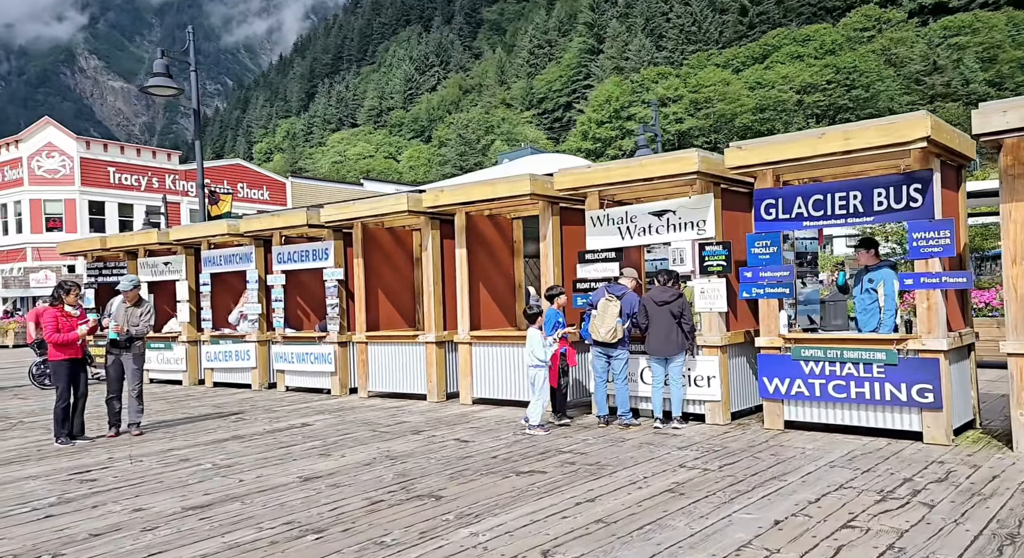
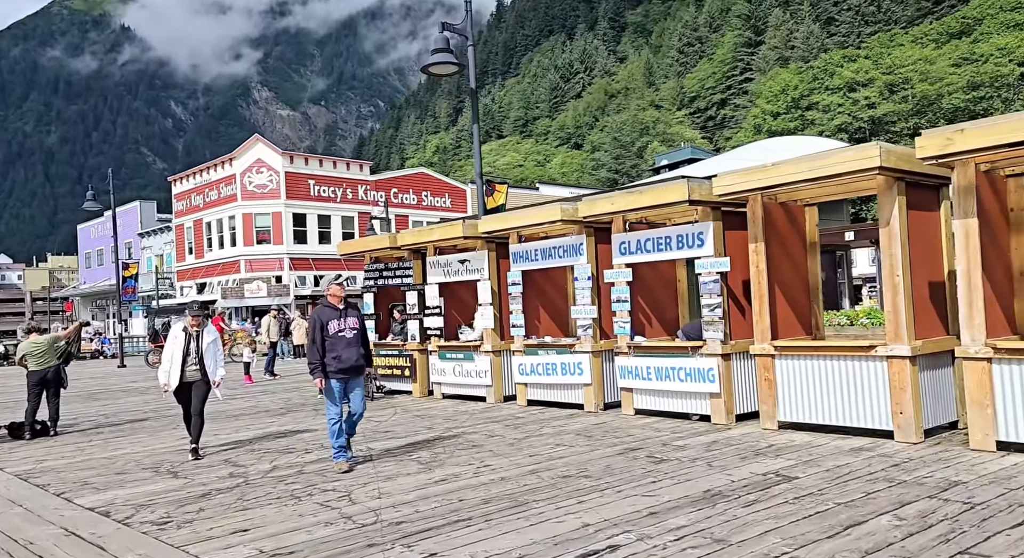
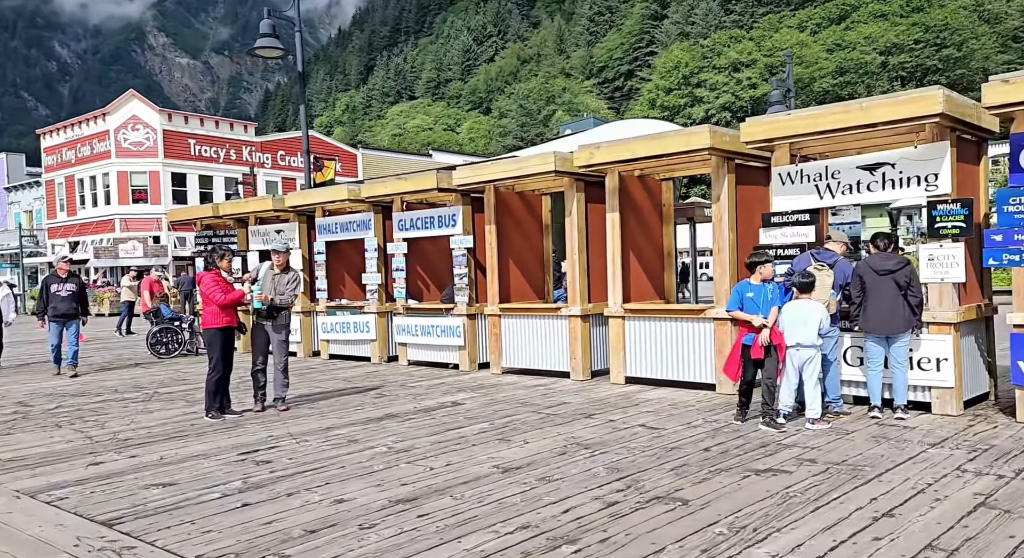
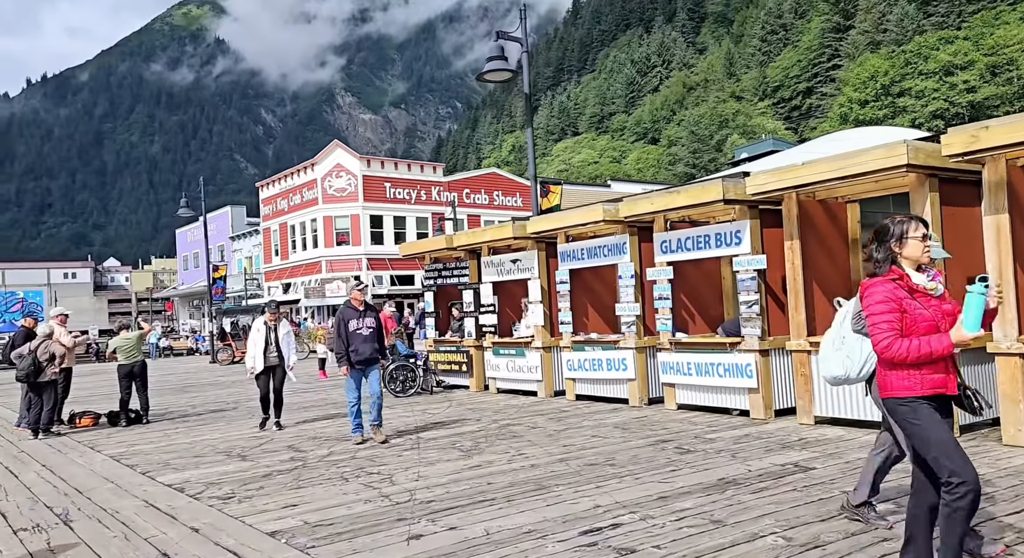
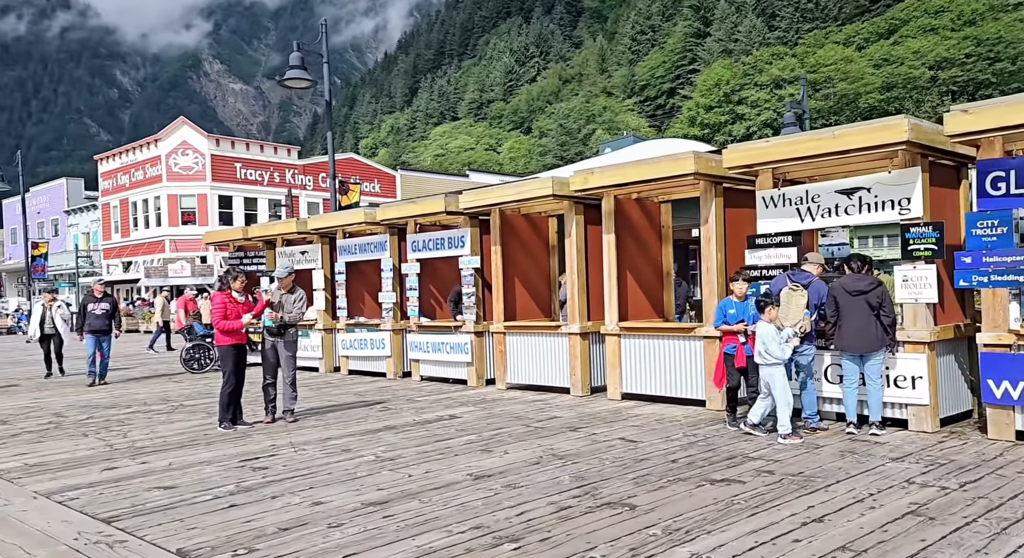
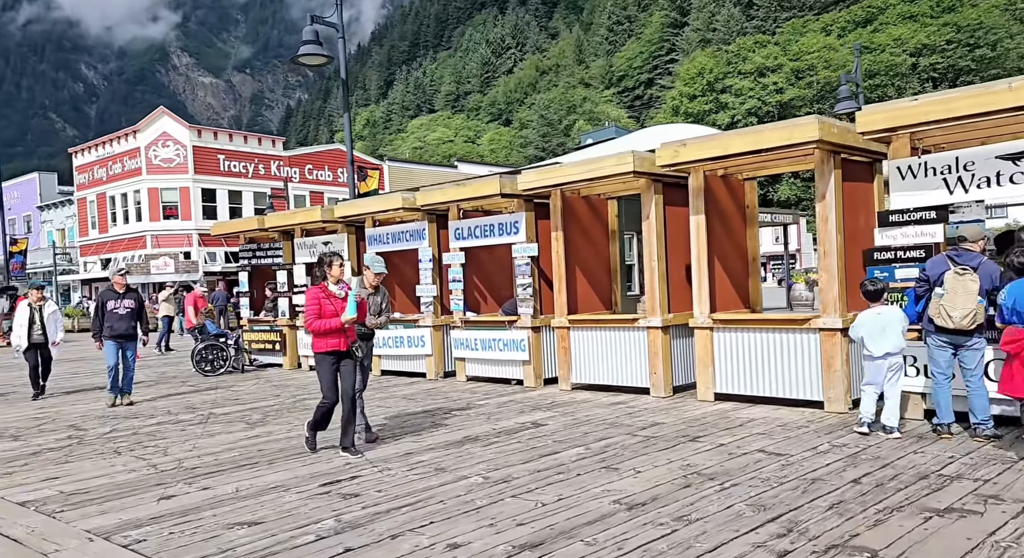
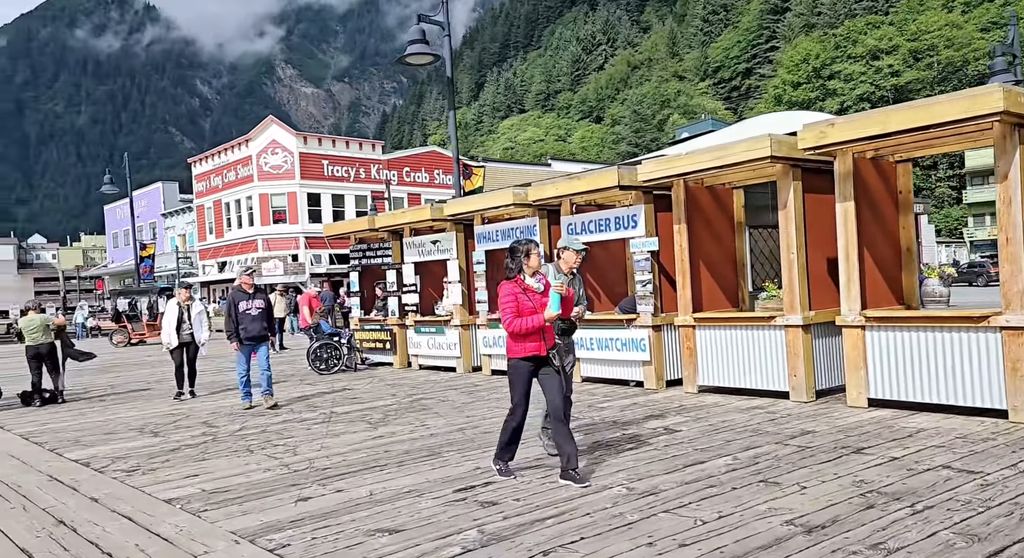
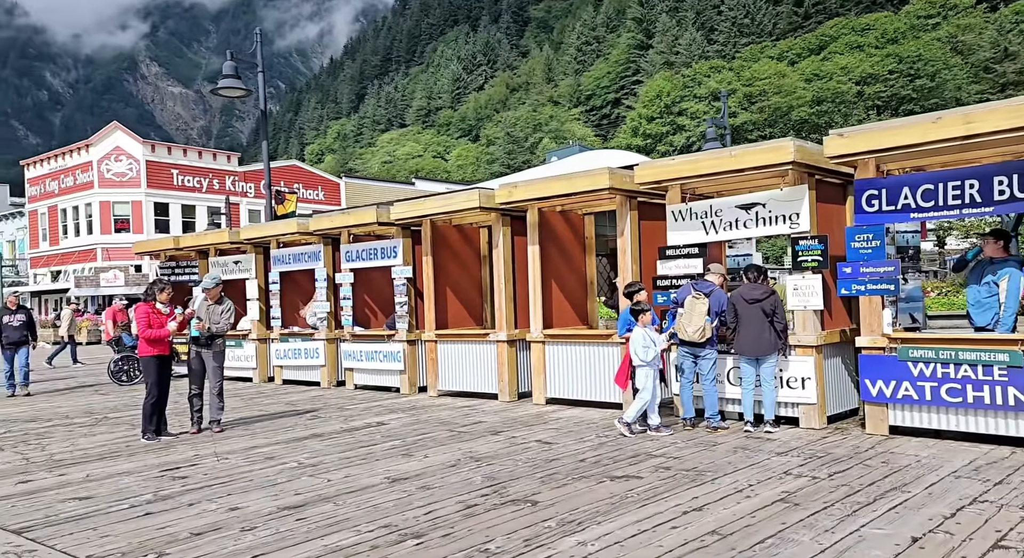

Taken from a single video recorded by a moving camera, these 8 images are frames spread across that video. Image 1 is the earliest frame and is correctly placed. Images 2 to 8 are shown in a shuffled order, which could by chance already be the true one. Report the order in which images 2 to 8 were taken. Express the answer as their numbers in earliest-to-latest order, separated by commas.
8, 5, 3, 6, 7, 4, 2
